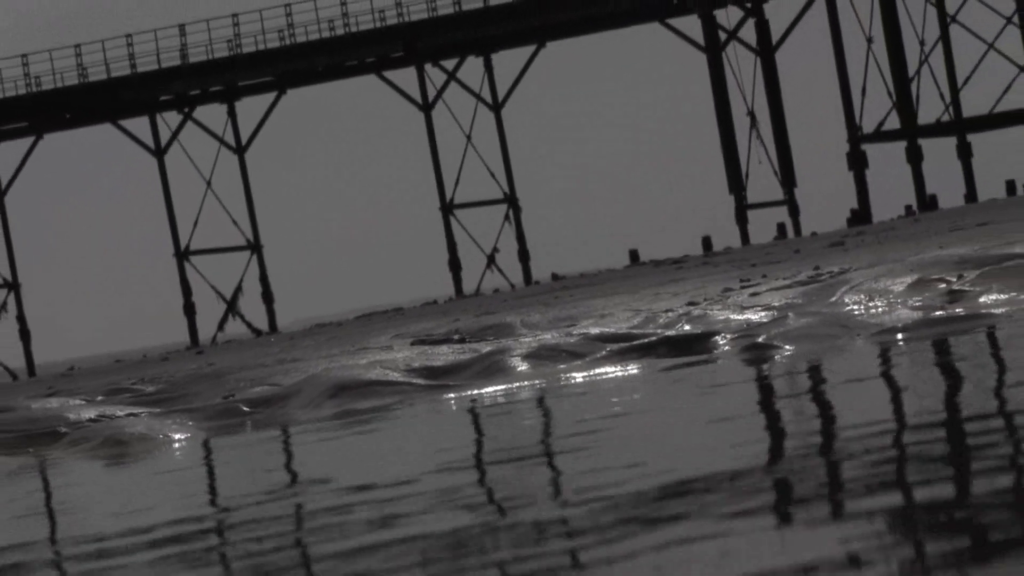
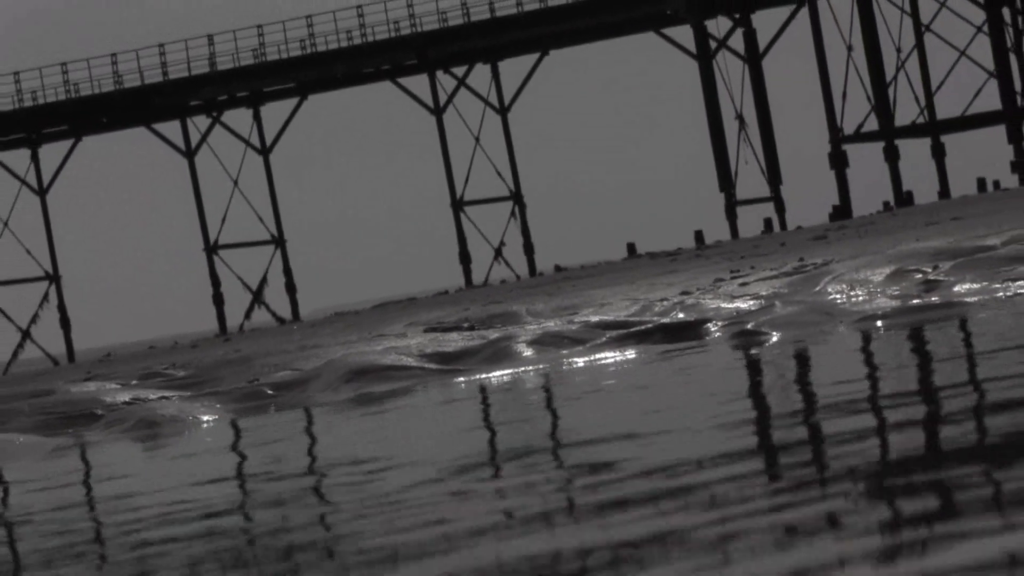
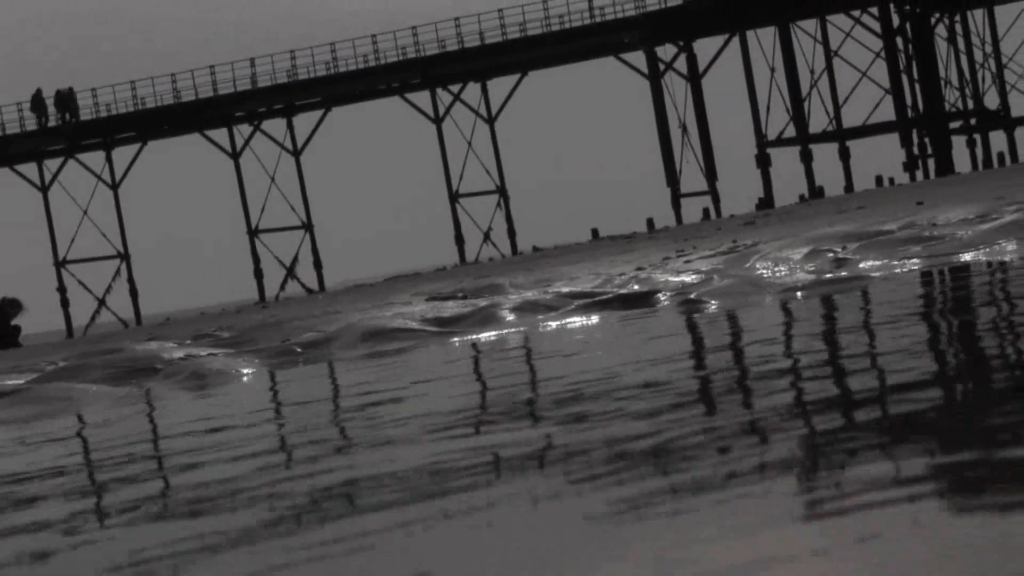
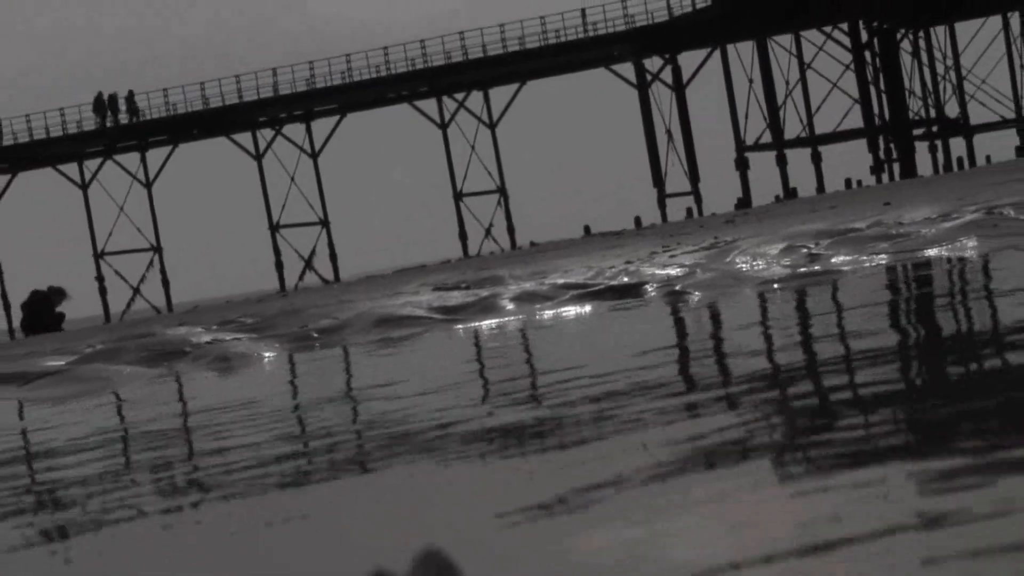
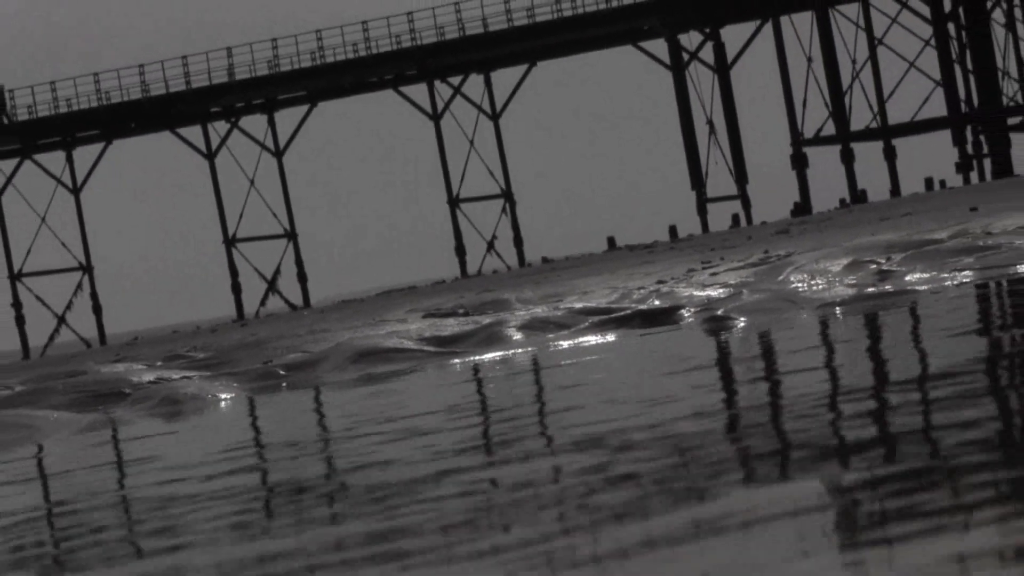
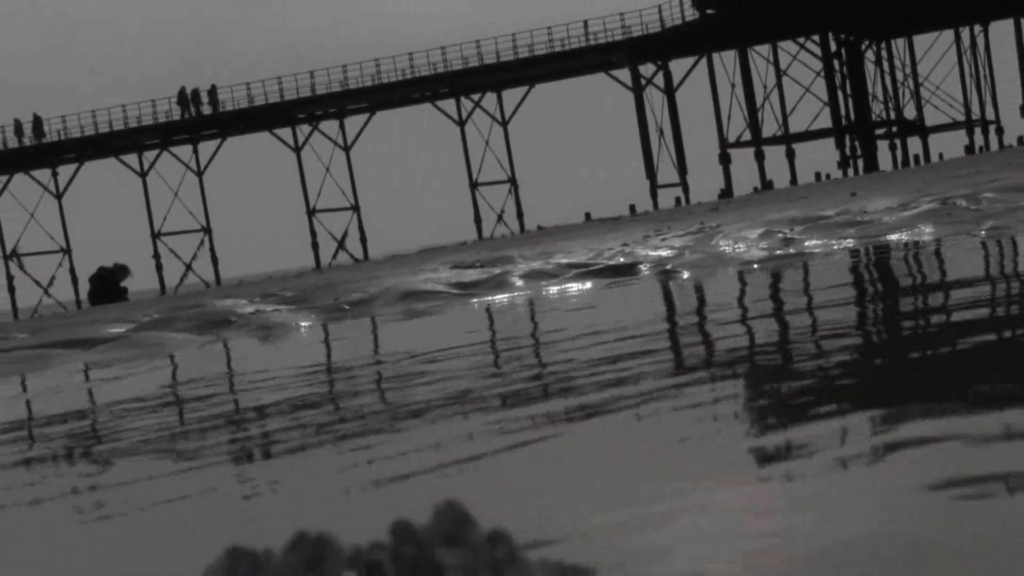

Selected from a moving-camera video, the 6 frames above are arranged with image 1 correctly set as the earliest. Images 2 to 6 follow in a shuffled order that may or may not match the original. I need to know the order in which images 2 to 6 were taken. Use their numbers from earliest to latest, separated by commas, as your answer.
2, 5, 3, 4, 6
